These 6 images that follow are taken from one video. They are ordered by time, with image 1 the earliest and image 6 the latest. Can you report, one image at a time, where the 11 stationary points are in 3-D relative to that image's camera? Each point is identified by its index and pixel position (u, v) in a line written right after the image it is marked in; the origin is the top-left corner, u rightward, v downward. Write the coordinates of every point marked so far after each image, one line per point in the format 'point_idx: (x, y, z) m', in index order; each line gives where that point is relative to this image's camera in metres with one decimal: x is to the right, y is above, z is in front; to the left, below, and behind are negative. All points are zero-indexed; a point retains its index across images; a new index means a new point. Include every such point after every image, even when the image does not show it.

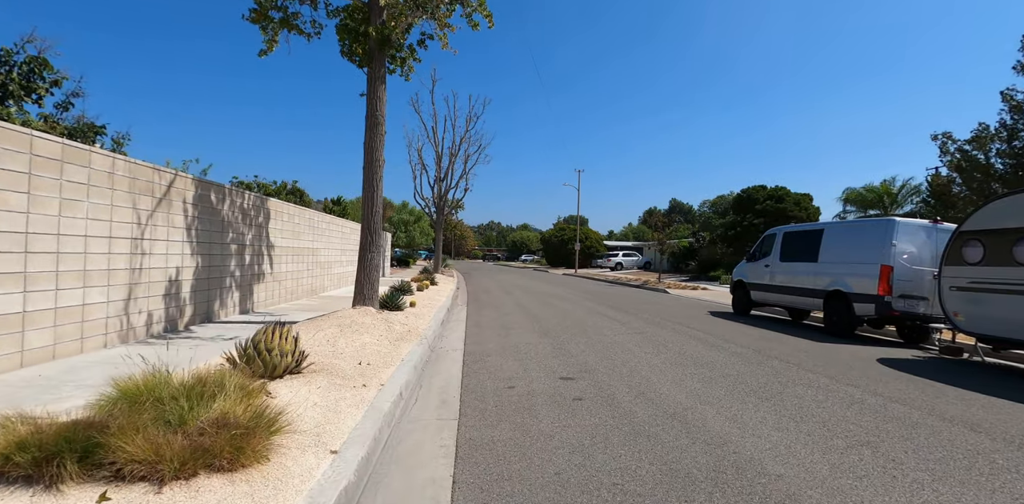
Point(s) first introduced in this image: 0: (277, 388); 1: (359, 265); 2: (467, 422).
0: (-2.5, -1.4, +5.0) m
1: (-3.0, -0.2, +9.4) m
2: (-0.5, -1.8, +4.9) m
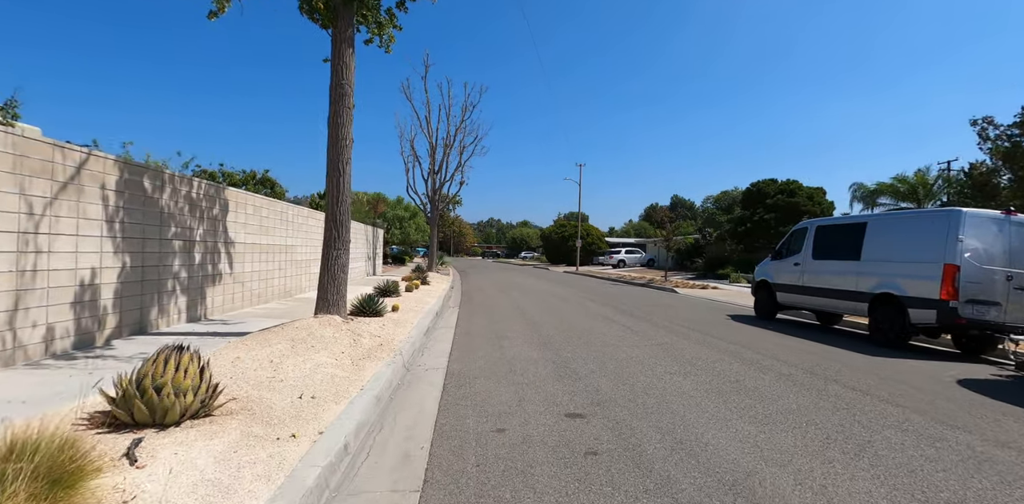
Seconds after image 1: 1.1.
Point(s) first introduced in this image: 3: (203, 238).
0: (-2.6, -1.4, +3.4) m
1: (-3.1, -0.2, +7.9) m
2: (-0.6, -1.7, +3.4) m
3: (-6.2, +0.3, +9.5) m
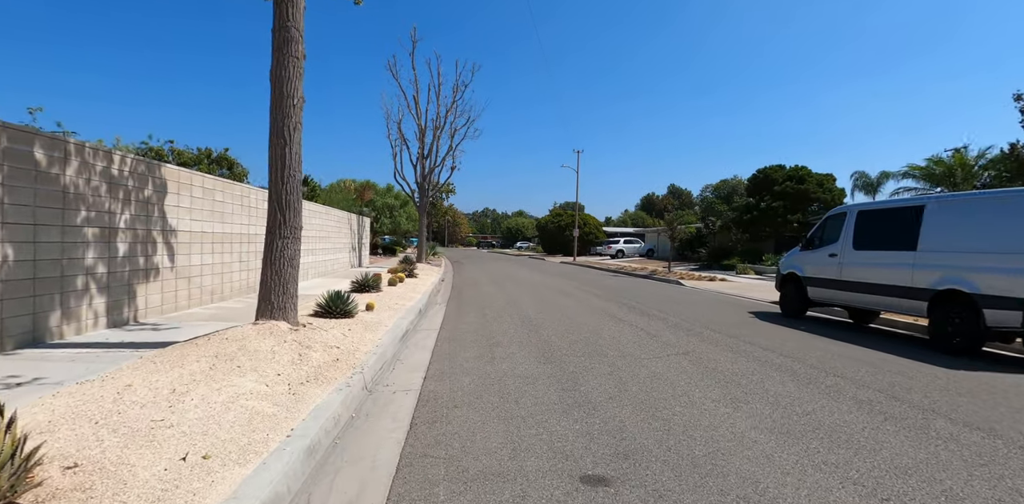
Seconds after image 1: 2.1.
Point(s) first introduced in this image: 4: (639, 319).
0: (-2.6, -1.4, +1.8) m
1: (-3.2, -0.1, +6.2) m
2: (-0.6, -1.7, +1.8) m
3: (-6.3, +0.4, +7.8) m
4: (+2.6, -1.4, +9.9) m
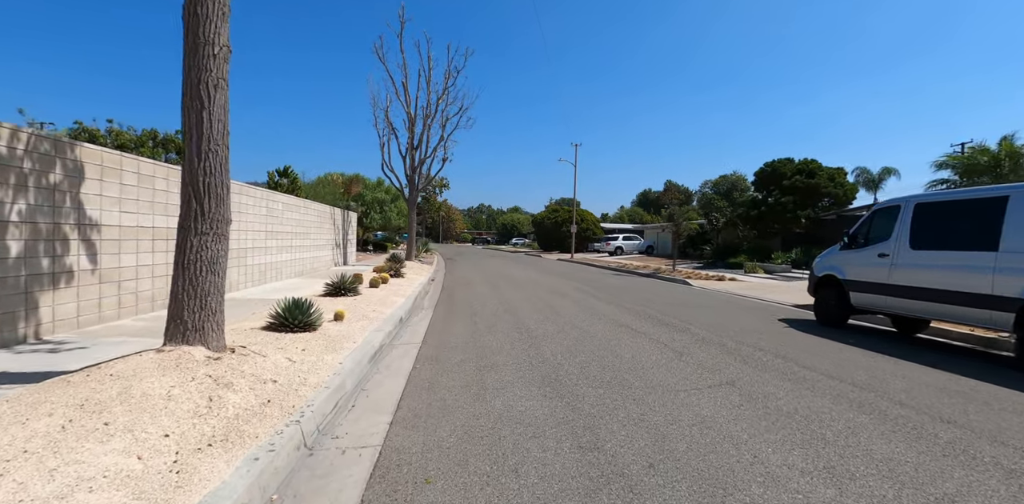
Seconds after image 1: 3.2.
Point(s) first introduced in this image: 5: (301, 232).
0: (-2.6, -1.4, +0.3) m
1: (-3.3, -0.1, +4.6) m
2: (-0.6, -1.7, +0.2) m
3: (-6.3, +0.5, +6.2) m
4: (+2.6, -1.4, +8.4) m
5: (-7.5, +0.7, +16.8) m
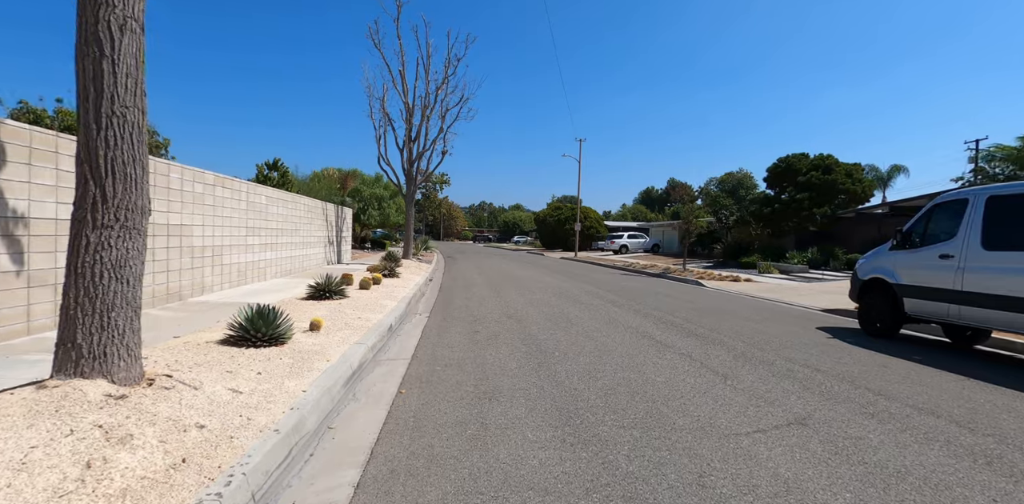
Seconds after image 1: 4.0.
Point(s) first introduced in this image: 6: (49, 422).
0: (-2.6, -1.4, -0.9) m
1: (-3.2, -0.1, +3.5) m
2: (-0.5, -1.8, -0.9) m
3: (-6.2, +0.5, +5.0) m
4: (+2.7, -1.4, +7.2) m
5: (-7.4, +0.8, +15.6) m
6: (-2.8, -1.0, +2.9) m
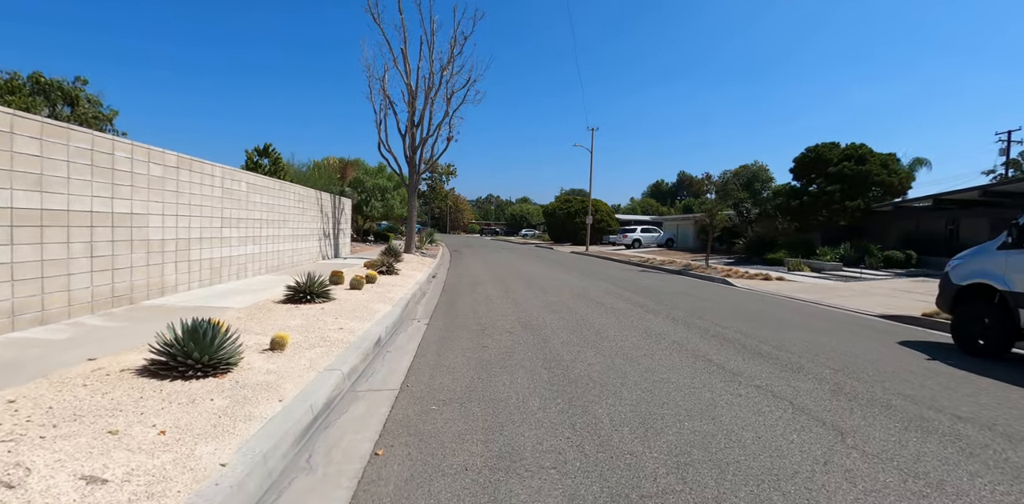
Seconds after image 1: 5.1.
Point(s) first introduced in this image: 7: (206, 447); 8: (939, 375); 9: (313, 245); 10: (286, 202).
0: (-2.4, -1.5, -2.5) m
1: (-3.0, -0.1, +1.9) m
2: (-0.4, -1.8, -2.5) m
3: (-6.0, +0.5, +3.5) m
4: (+2.9, -1.4, +5.6) m
5: (-7.0, +0.9, +14.0) m
6: (-2.7, -1.0, +1.4) m
7: (-2.0, -1.3, +3.2) m
8: (+5.0, -1.5, +5.7) m
9: (-7.3, +0.3, +17.6) m
10: (-7.1, +1.6, +15.1) m
